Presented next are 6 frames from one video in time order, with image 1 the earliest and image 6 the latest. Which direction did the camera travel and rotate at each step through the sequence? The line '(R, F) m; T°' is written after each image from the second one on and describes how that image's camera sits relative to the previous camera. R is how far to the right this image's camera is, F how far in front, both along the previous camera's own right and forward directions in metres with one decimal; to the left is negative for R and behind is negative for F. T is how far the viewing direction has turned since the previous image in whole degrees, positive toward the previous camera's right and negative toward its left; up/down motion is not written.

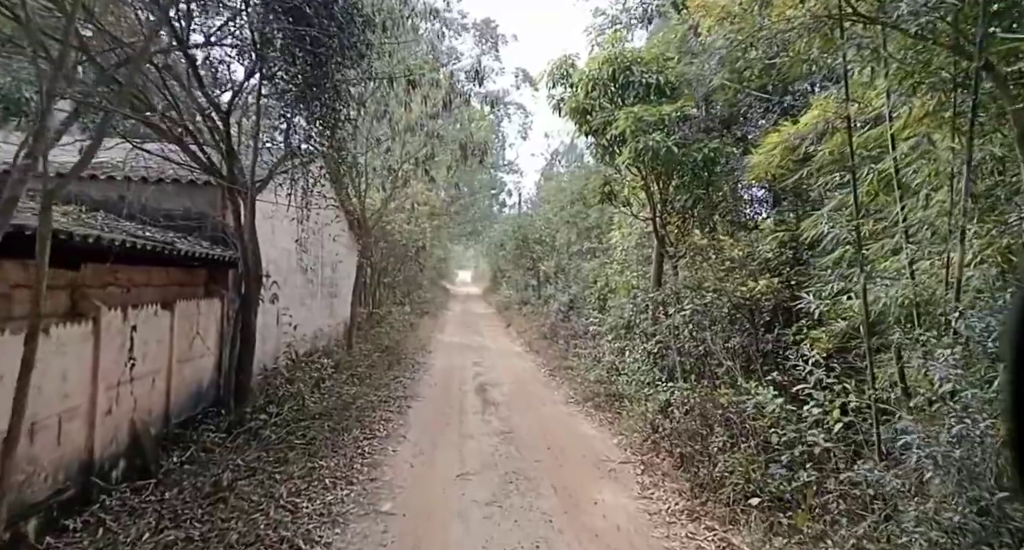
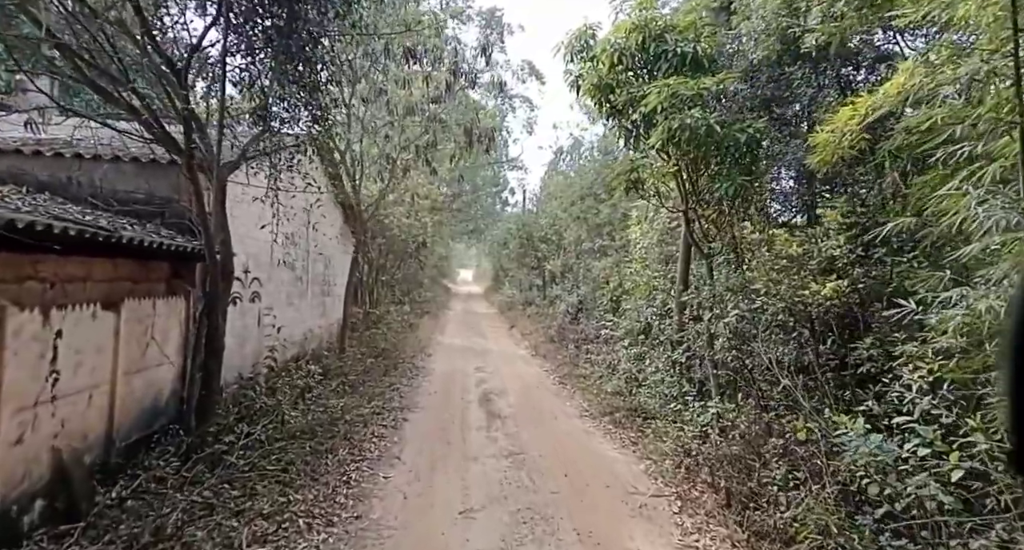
(-0.1, +0.9) m; 0°
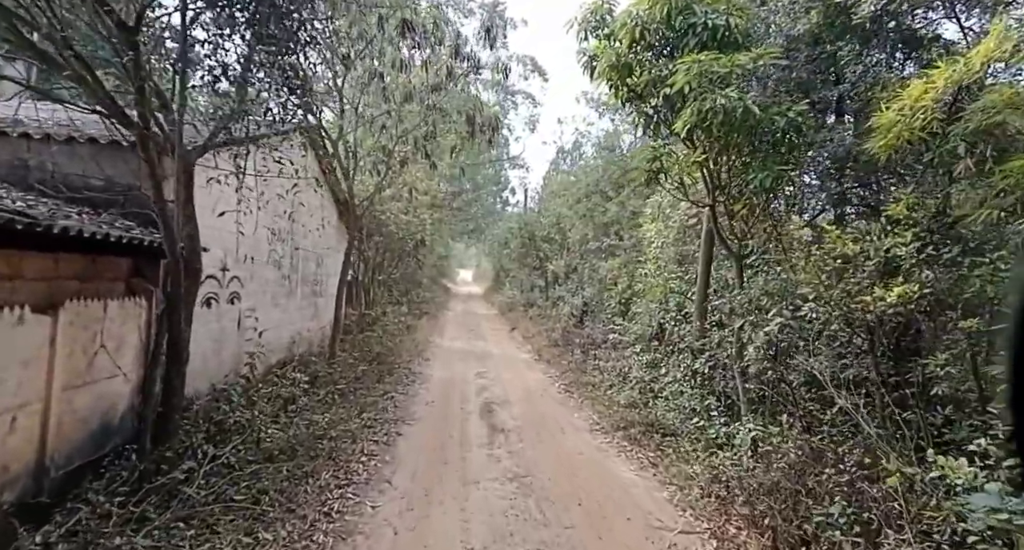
(-0.1, +0.7) m; 0°
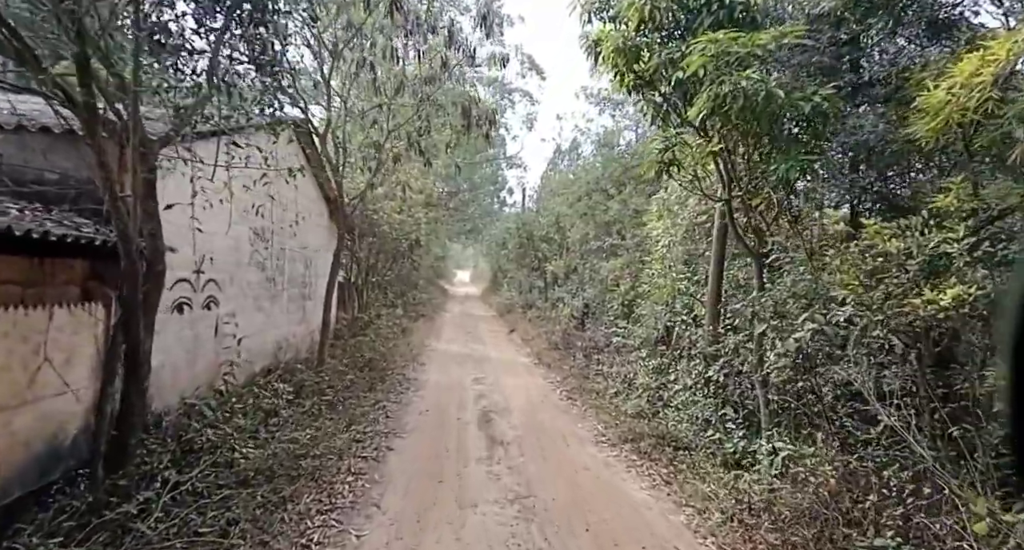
(0.0, +0.5) m; 0°
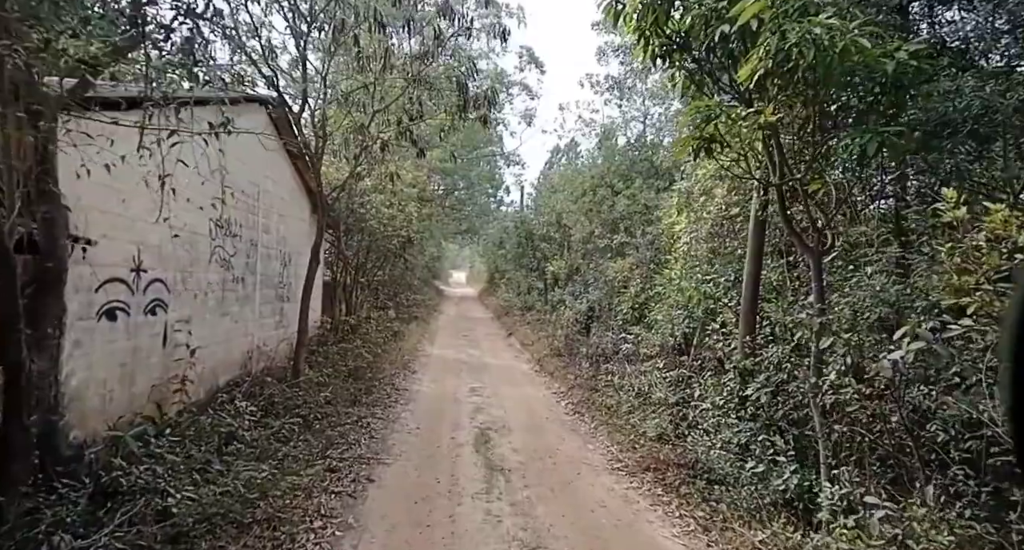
(-0.1, +0.9) m; 0°
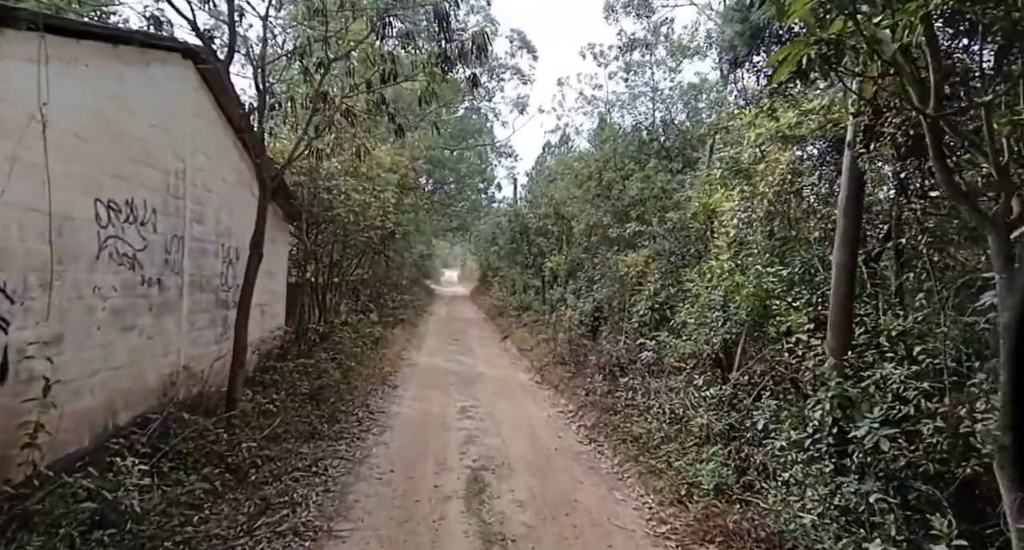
(-0.1, +1.6) m; +1°
